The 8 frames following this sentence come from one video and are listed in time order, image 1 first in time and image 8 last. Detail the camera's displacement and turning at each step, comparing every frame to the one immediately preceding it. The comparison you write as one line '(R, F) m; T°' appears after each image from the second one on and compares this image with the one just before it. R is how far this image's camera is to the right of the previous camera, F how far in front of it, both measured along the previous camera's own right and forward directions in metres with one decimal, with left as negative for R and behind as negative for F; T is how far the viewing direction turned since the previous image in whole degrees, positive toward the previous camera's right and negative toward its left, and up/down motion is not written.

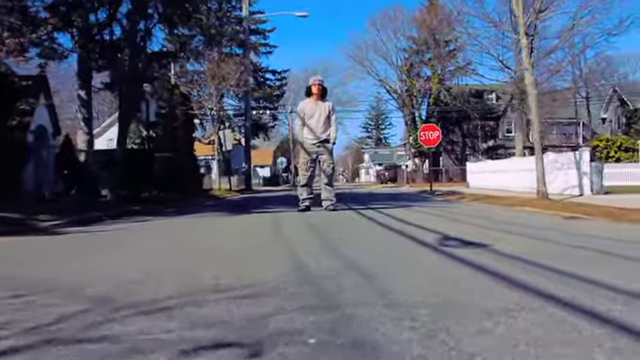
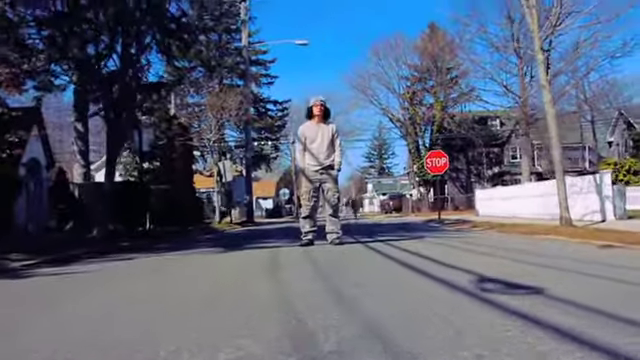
(0.0, +1.0) m; 0°
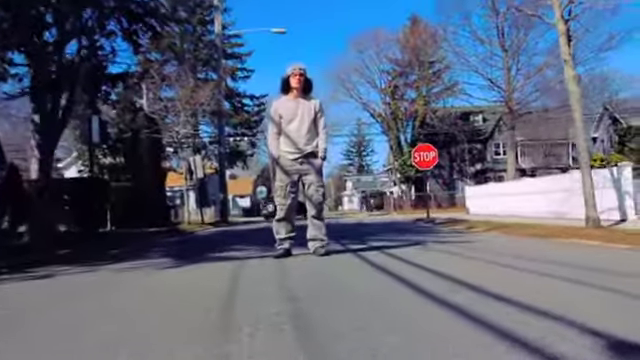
(0.0, +2.2) m; +2°
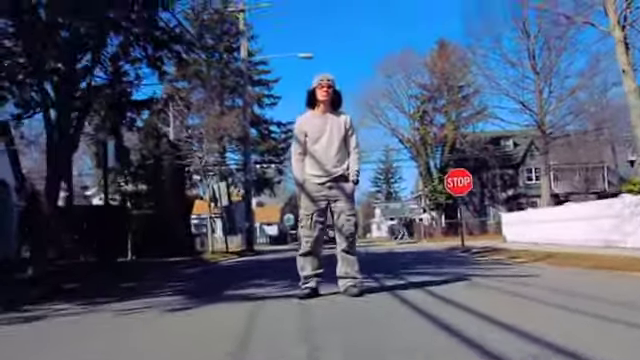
(0.0, +1.0) m; -2°
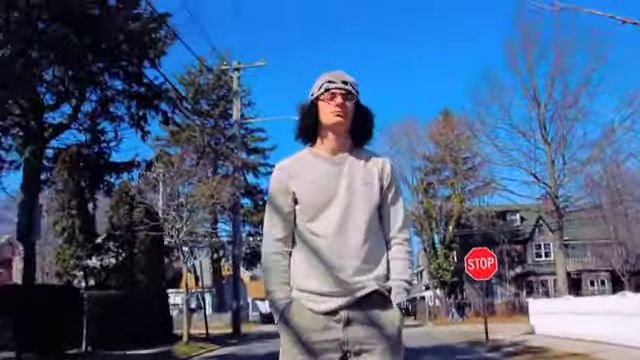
(0.0, +3.5) m; 0°
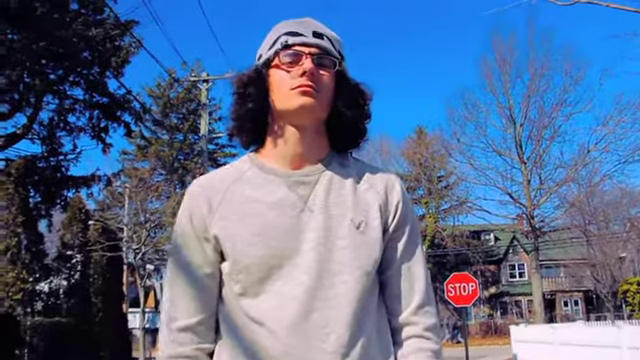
(+0.1, +1.4) m; +2°
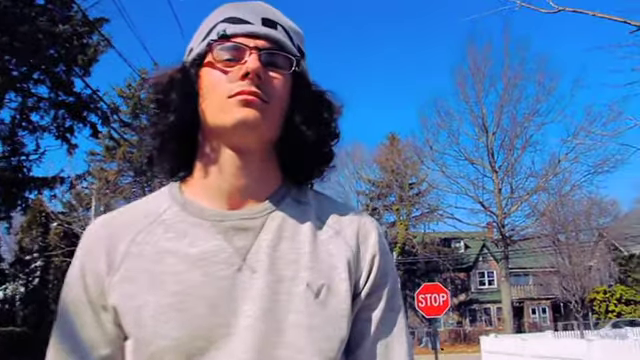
(0.0, +0.5) m; +2°
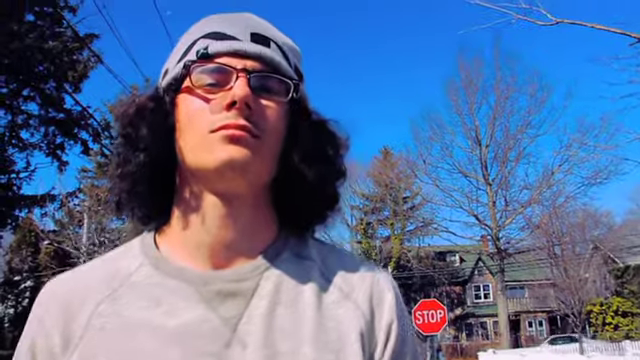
(0.0, +0.2) m; +1°
